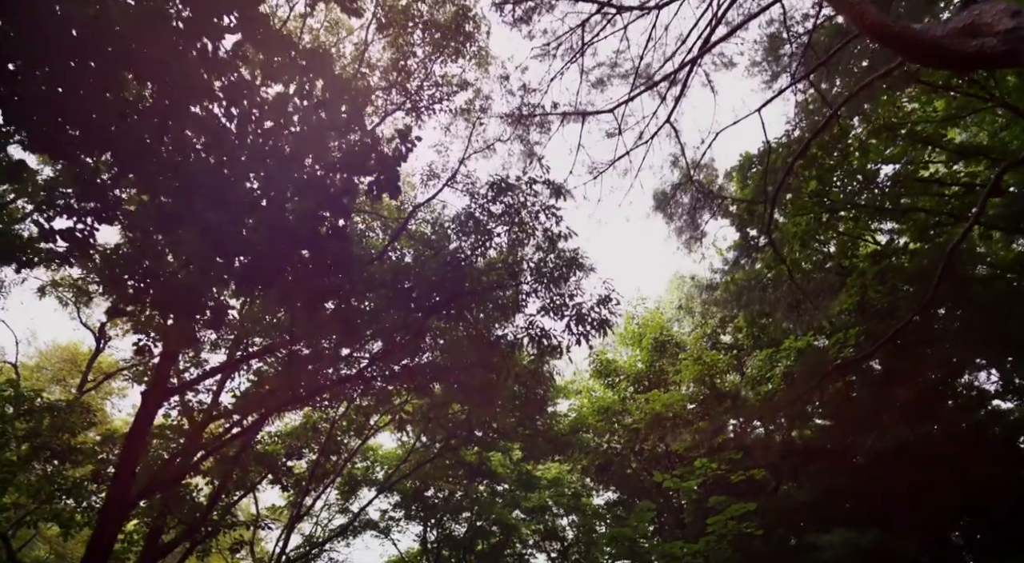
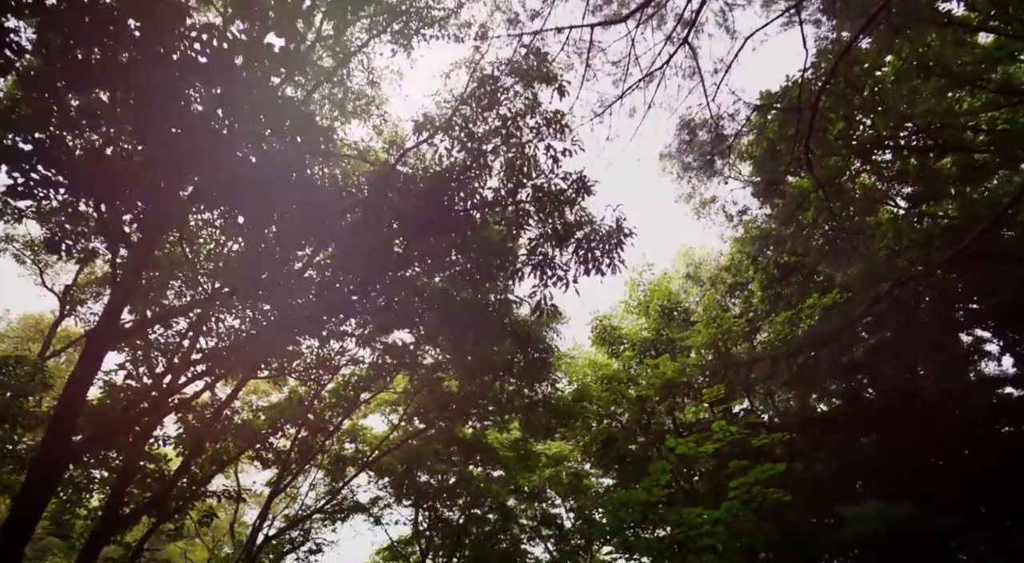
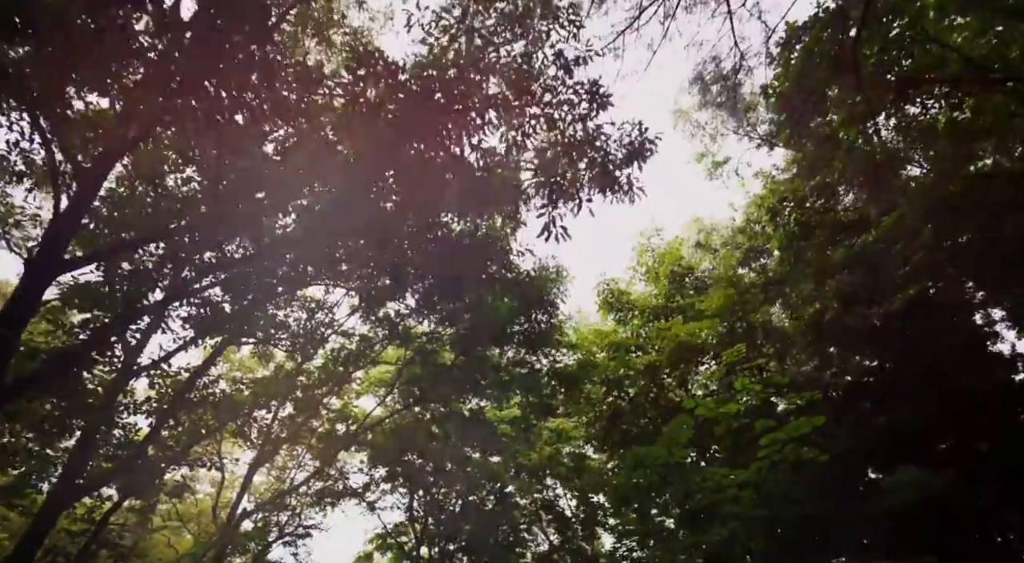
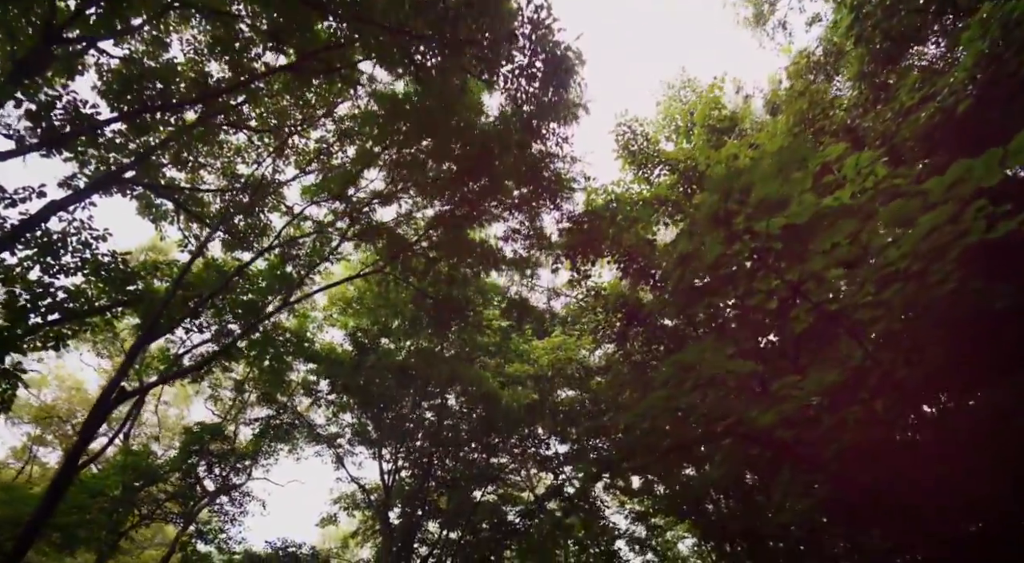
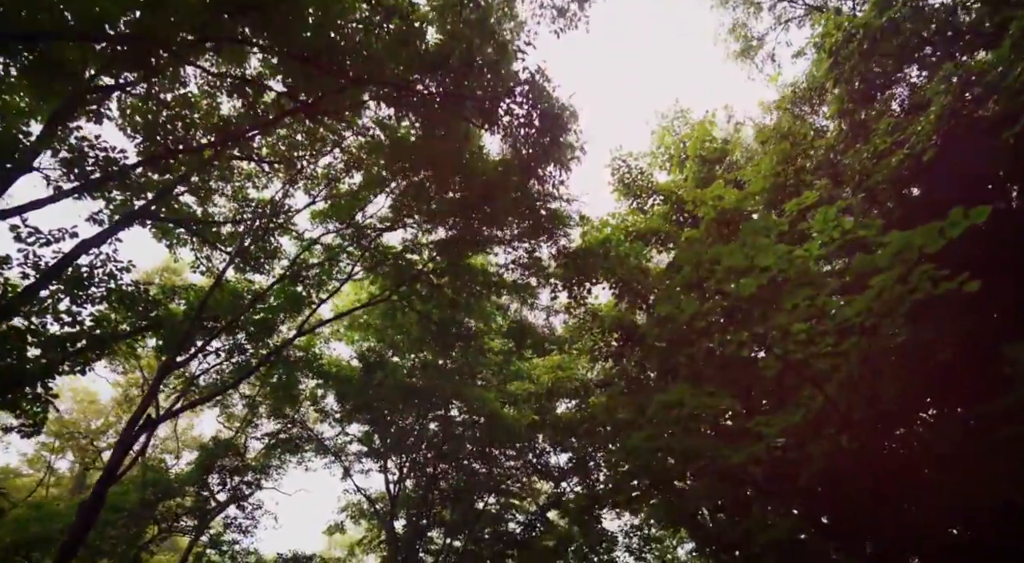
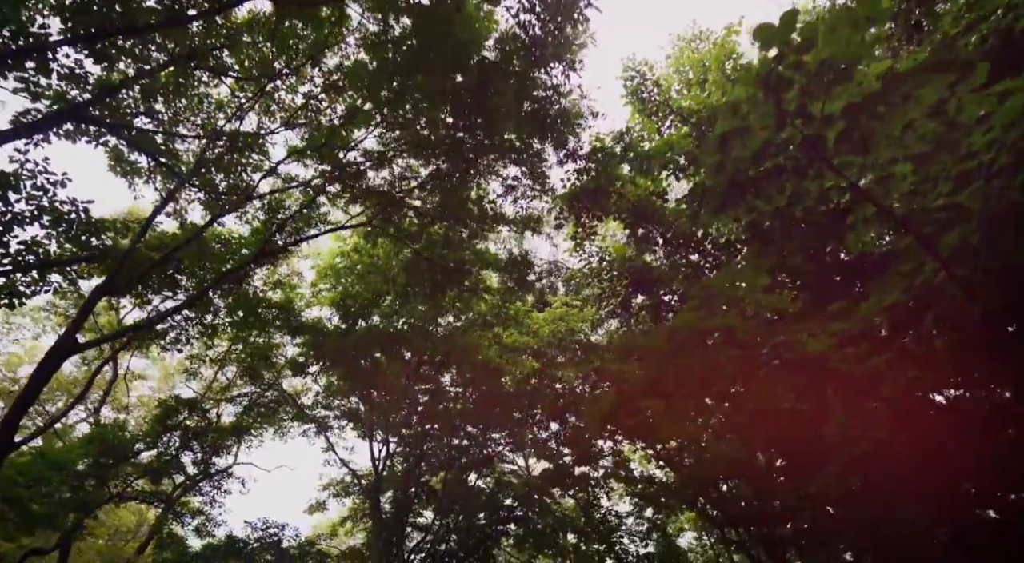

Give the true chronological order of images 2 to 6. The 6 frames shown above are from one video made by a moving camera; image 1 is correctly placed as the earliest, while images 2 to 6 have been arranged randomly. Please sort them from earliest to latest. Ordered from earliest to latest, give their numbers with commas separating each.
2, 3, 5, 4, 6
